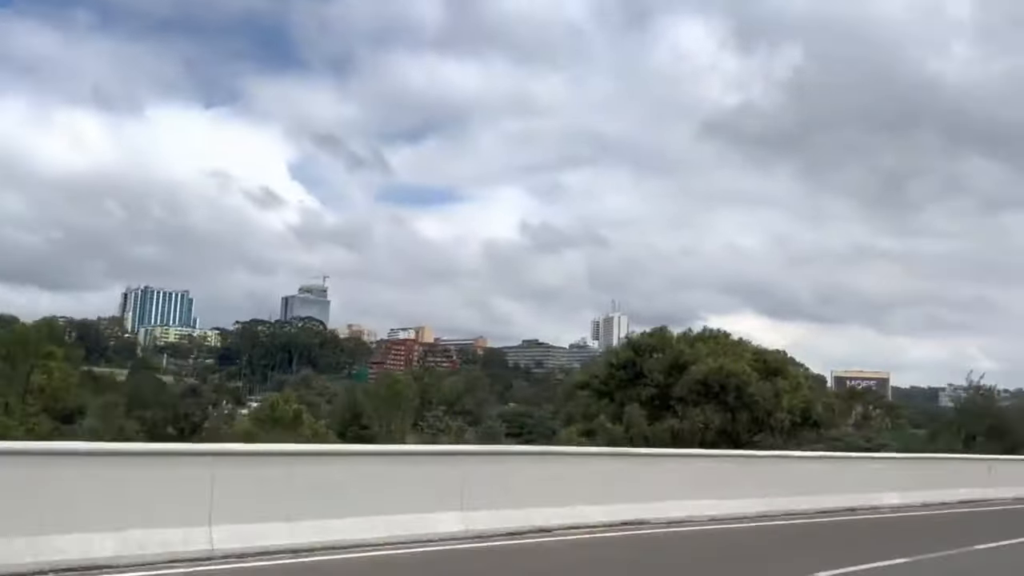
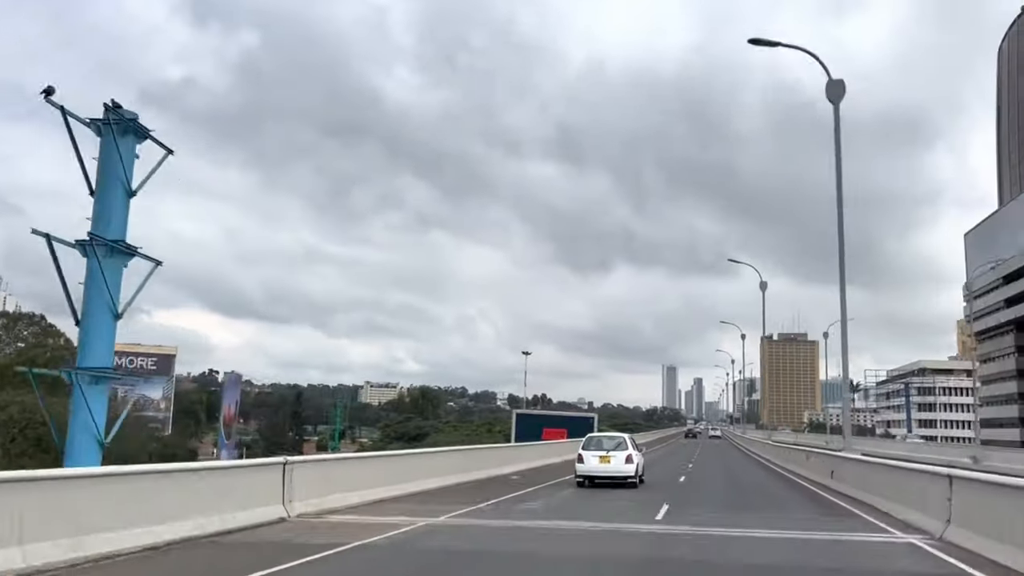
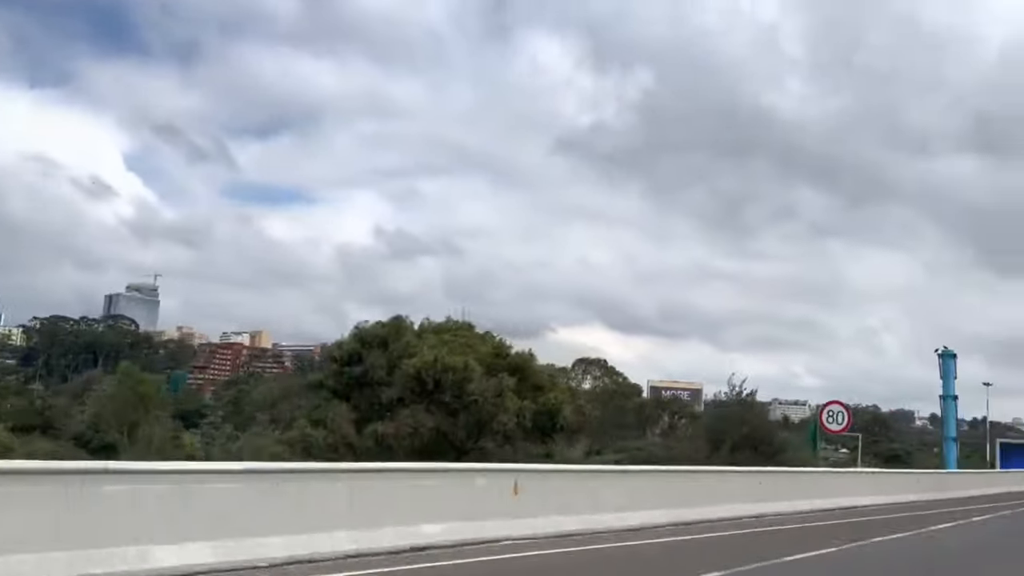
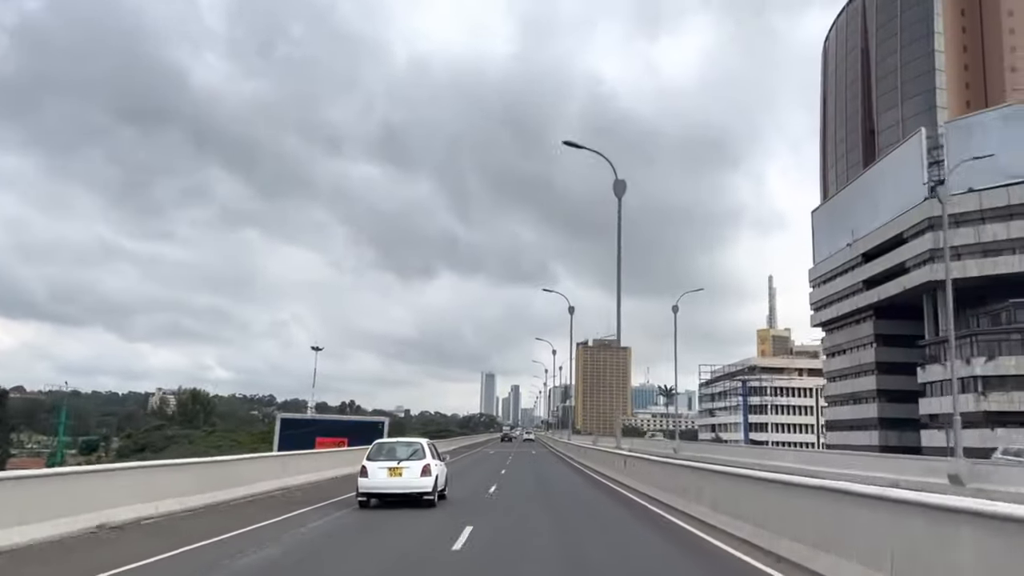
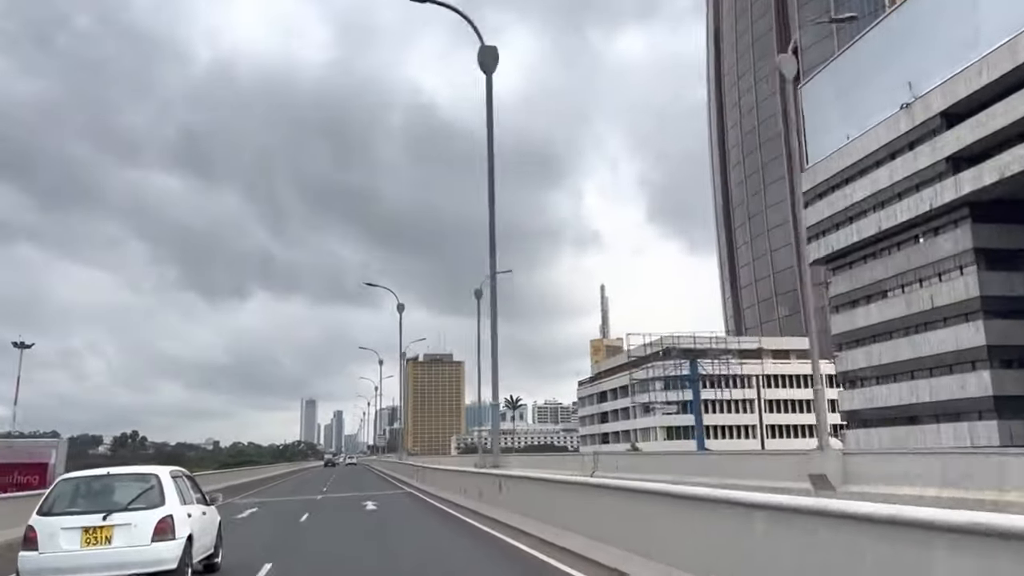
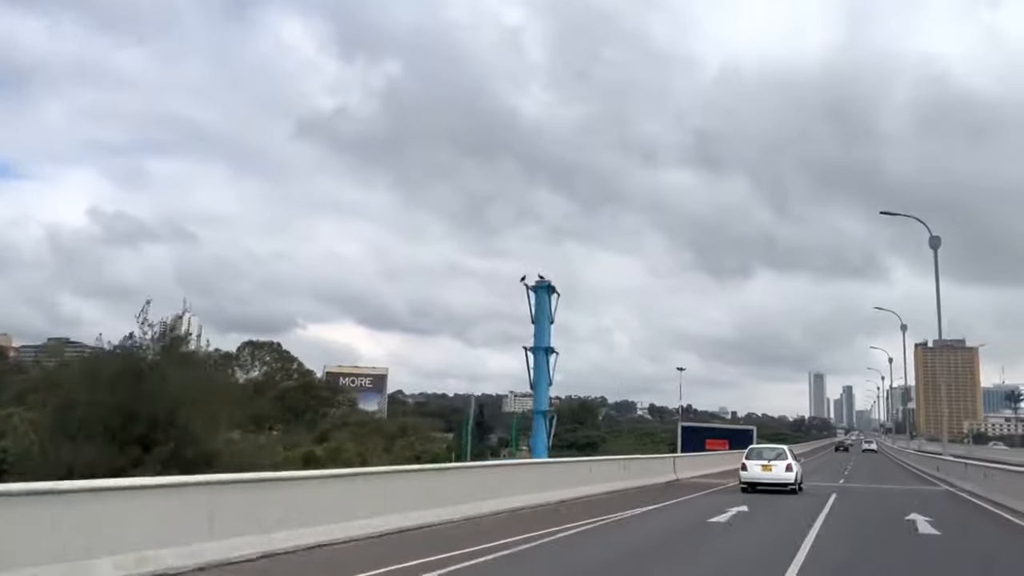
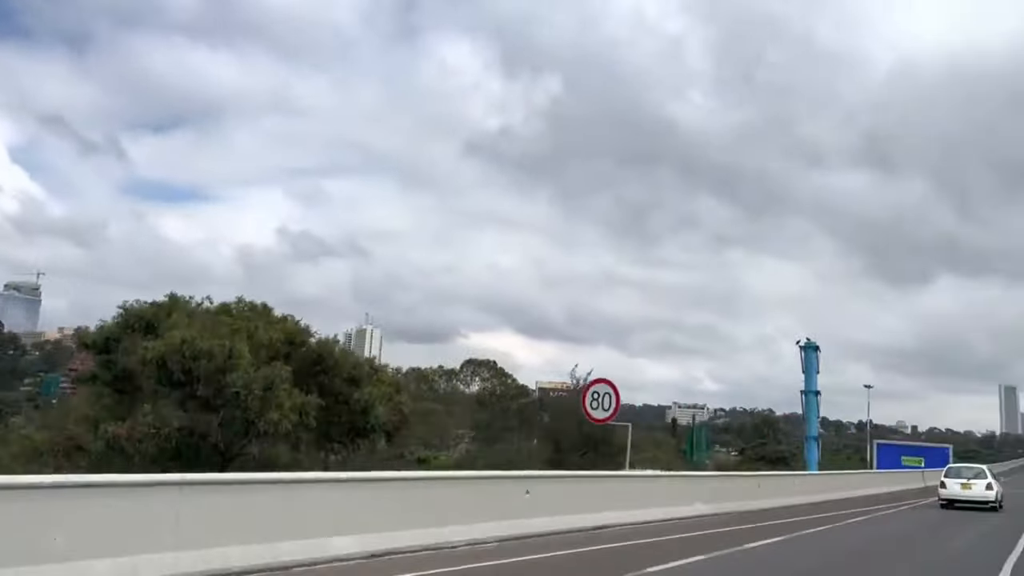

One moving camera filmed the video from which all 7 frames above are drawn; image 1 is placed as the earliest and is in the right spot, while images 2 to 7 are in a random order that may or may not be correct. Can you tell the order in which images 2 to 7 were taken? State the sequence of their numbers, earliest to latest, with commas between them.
3, 7, 6, 2, 4, 5
